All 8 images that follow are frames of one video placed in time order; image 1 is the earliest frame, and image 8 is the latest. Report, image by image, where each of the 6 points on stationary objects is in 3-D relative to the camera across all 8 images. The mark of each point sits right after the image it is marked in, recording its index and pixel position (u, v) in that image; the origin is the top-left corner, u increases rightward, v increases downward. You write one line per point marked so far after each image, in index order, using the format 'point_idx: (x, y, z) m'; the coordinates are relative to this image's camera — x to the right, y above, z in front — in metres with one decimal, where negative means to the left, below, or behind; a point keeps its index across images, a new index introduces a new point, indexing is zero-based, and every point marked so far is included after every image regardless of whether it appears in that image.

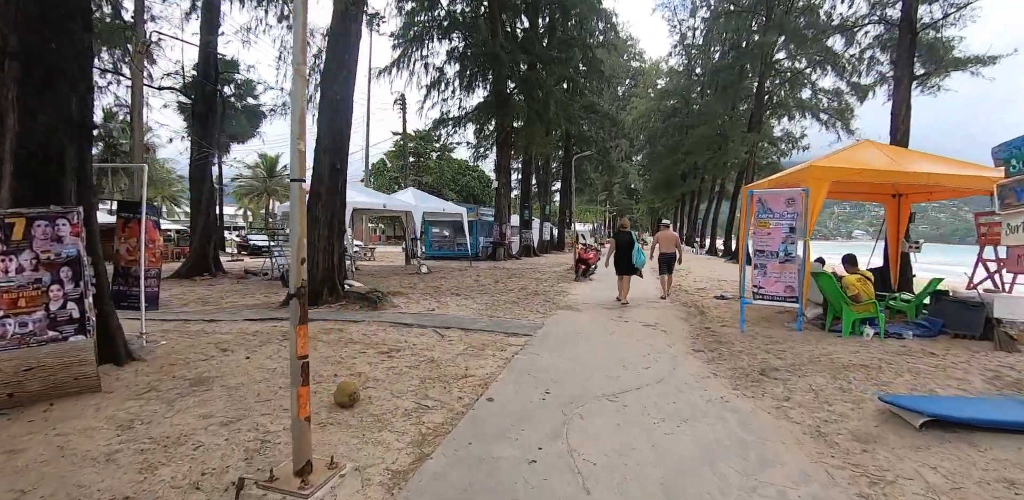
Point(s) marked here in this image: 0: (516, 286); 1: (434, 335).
0: (+0.1, -0.9, +12.0) m
1: (-1.1, -1.2, +6.5) m
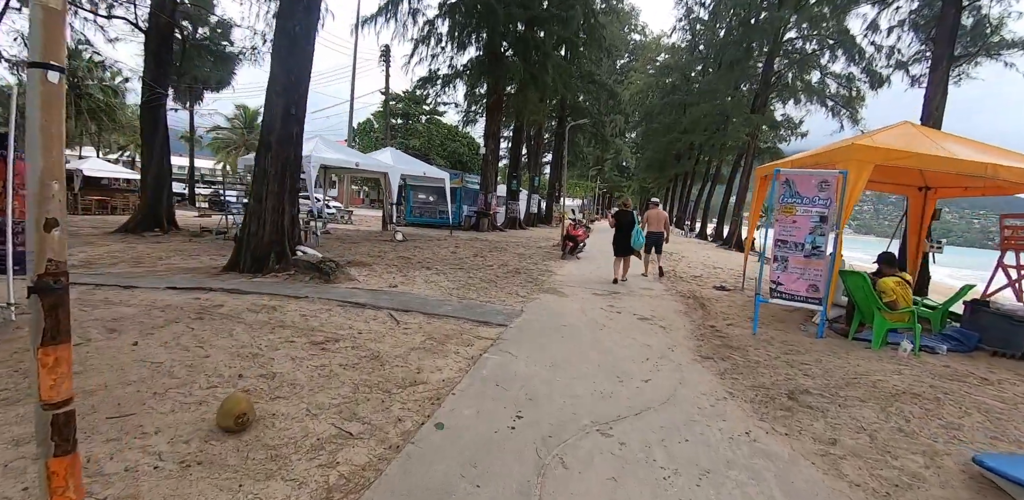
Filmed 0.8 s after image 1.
0: (-0.3, -0.3, +10.8) m
1: (-1.4, -0.8, +5.4) m
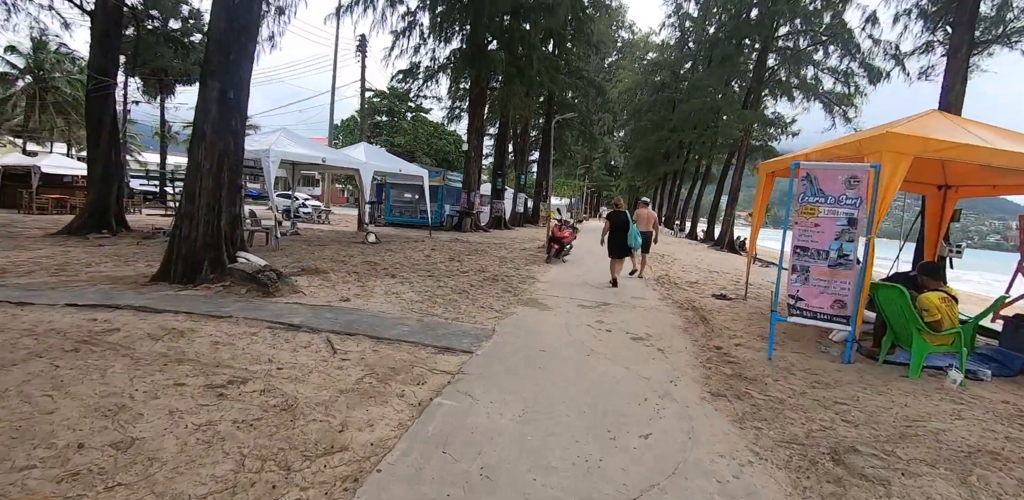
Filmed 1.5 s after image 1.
0: (-0.8, -0.3, +9.8) m
1: (-1.7, -0.9, +4.3) m
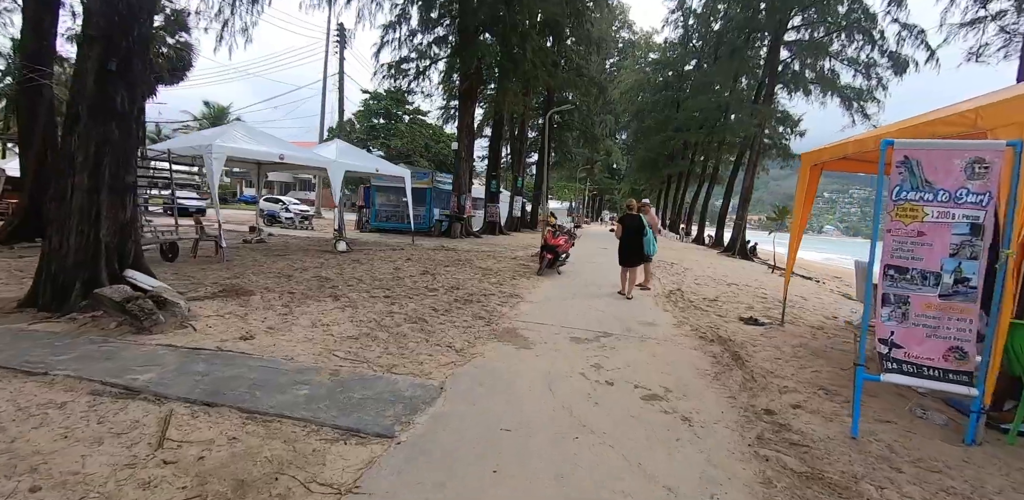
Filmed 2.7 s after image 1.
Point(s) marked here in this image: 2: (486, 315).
0: (-1.1, -0.6, +8.2) m
1: (-2.1, -1.1, +2.7) m
2: (-0.3, -0.8, +6.0) m
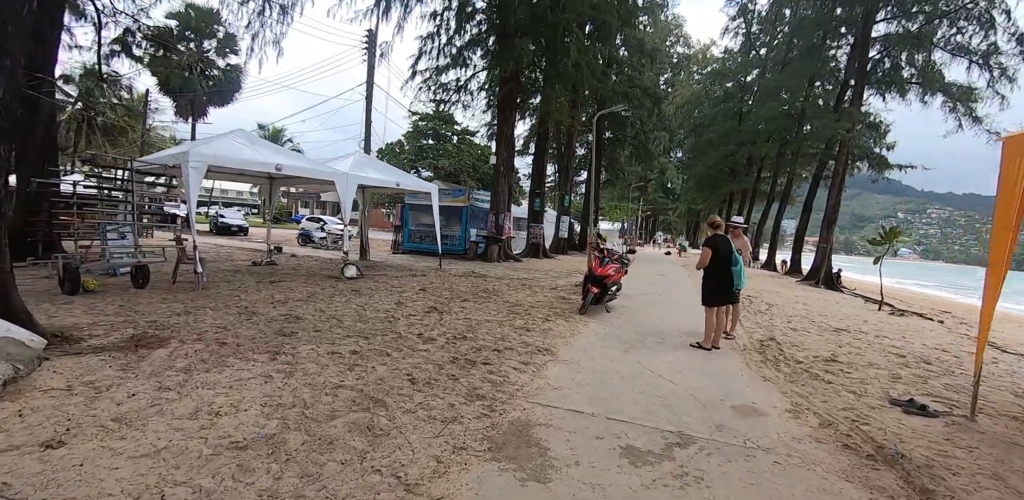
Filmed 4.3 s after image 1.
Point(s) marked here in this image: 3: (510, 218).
0: (-0.7, -1.0, +6.2) m
1: (-2.3, -1.2, +0.8) m
2: (-0.2, -1.2, +3.9) m
3: (-0.1, +1.3, +19.1) m
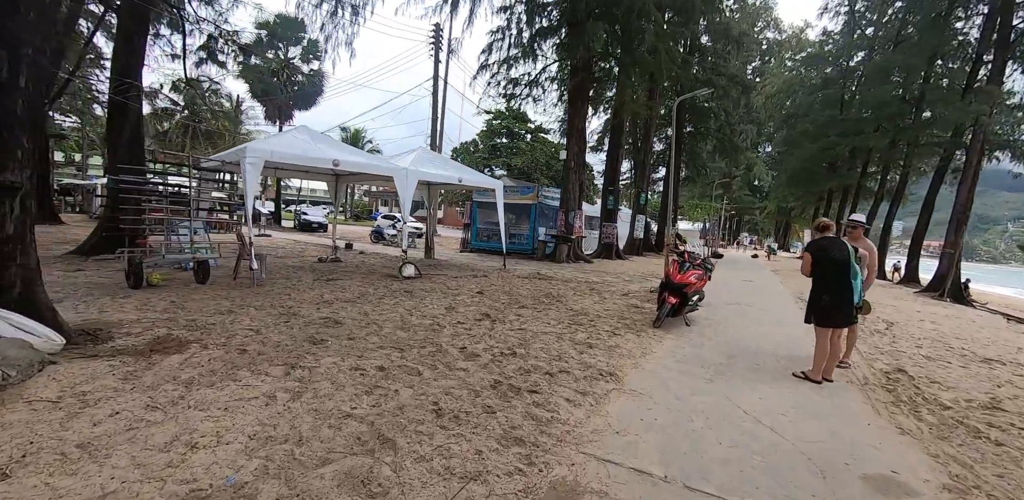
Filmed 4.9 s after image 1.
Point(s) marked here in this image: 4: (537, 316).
0: (0.0, -1.0, +5.4) m
1: (-2.4, -1.2, +0.4) m
2: (+0.1, -1.2, +3.1) m
3: (+2.6, +1.3, +18.1) m
4: (+0.3, -0.9, +6.8) m
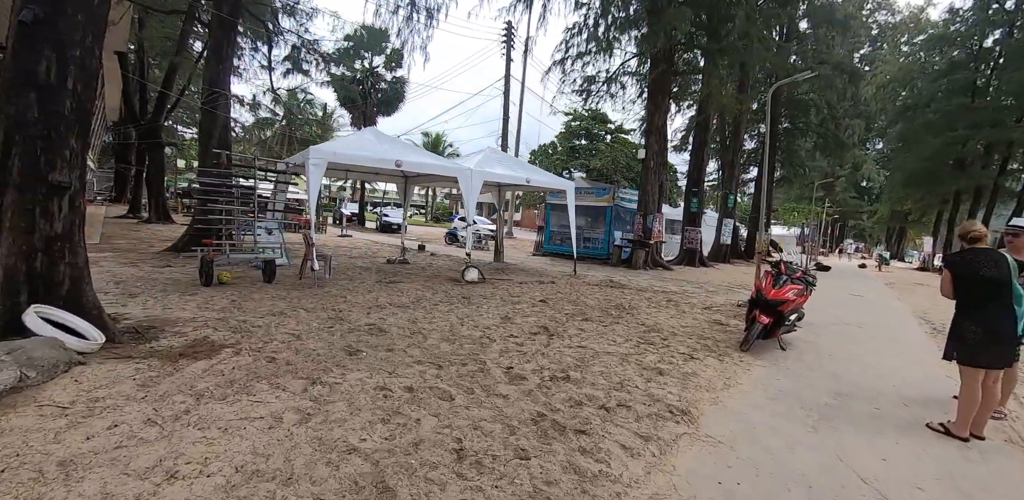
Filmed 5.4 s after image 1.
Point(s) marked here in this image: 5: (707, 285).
0: (+0.6, -1.0, +4.8) m
1: (-2.6, -1.2, +0.2) m
2: (+0.3, -1.2, +2.5) m
3: (+5.3, +1.1, +16.9) m
4: (+1.1, -1.0, +6.0) m
5: (+5.2, -0.9, +12.5) m
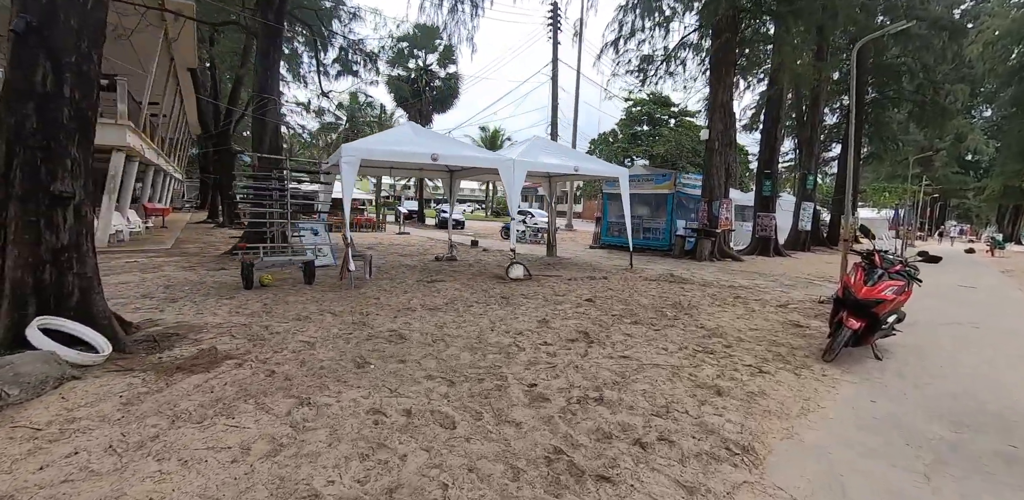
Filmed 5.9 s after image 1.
0: (+0.8, -1.0, +4.2) m
1: (-2.9, -1.3, 0.0) m
2: (+0.3, -1.2, +1.9) m
3: (+7.1, +1.4, +15.5) m
4: (+1.6, -0.9, +5.3) m
5: (+6.4, -0.6, +11.1) m
